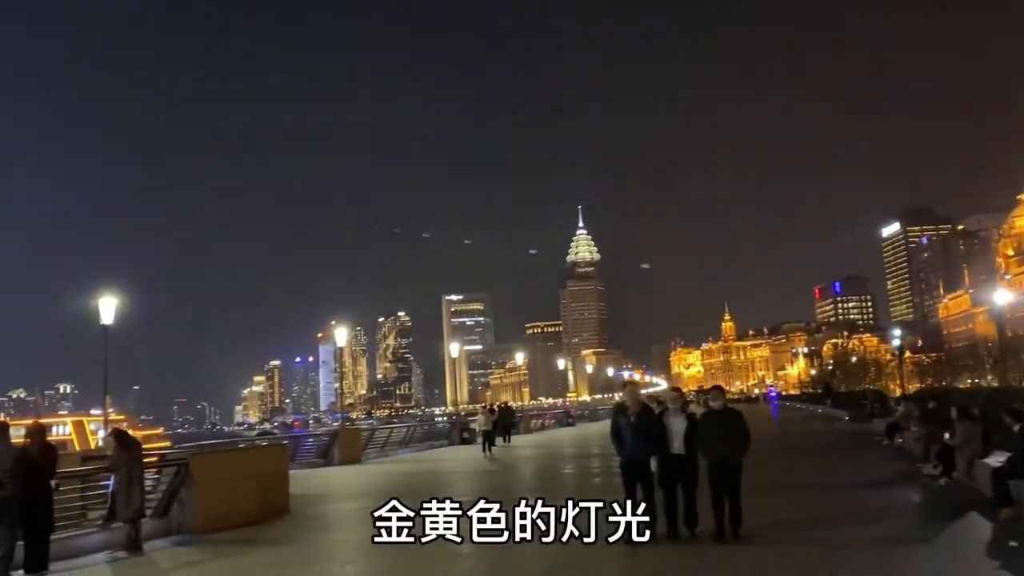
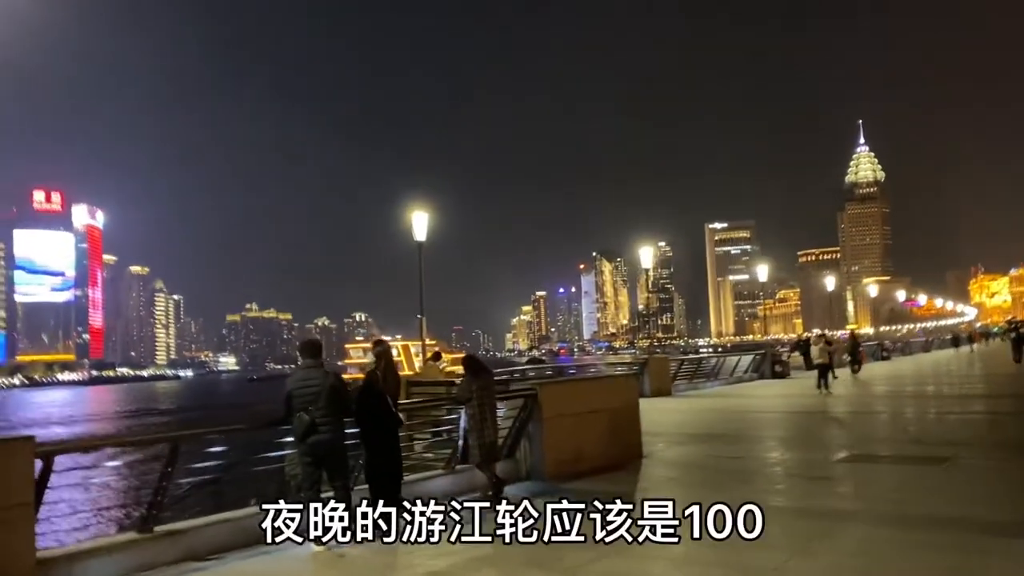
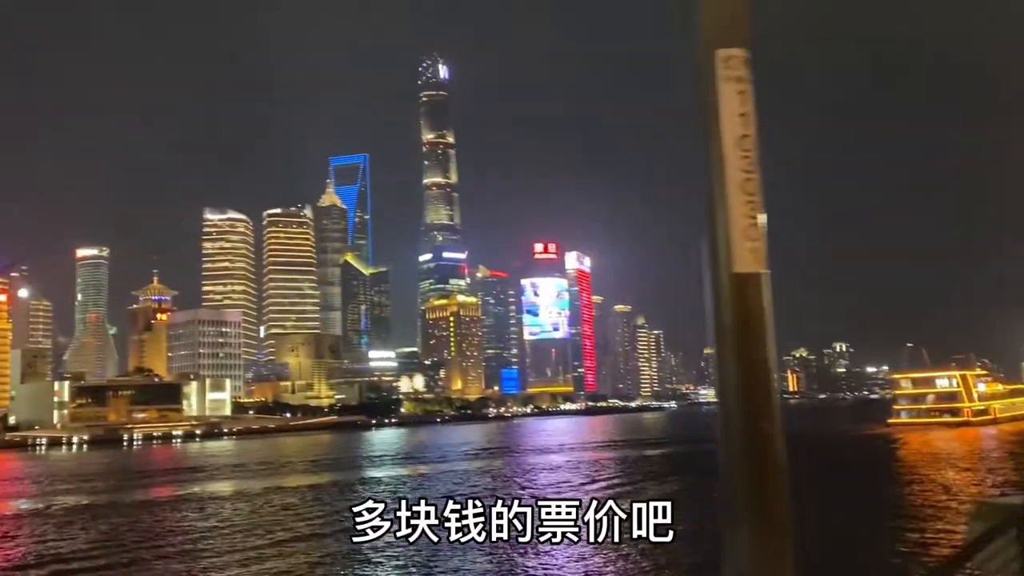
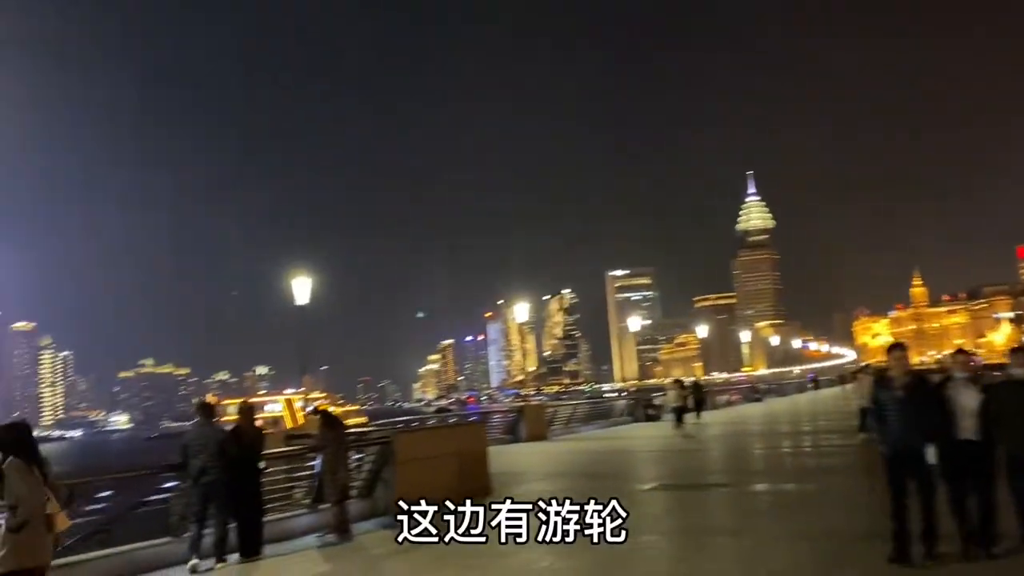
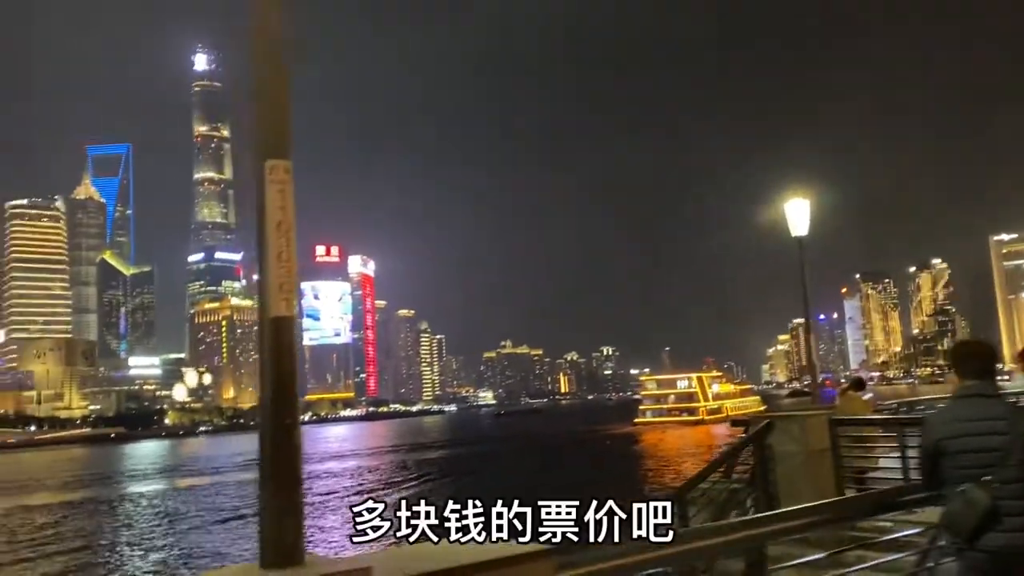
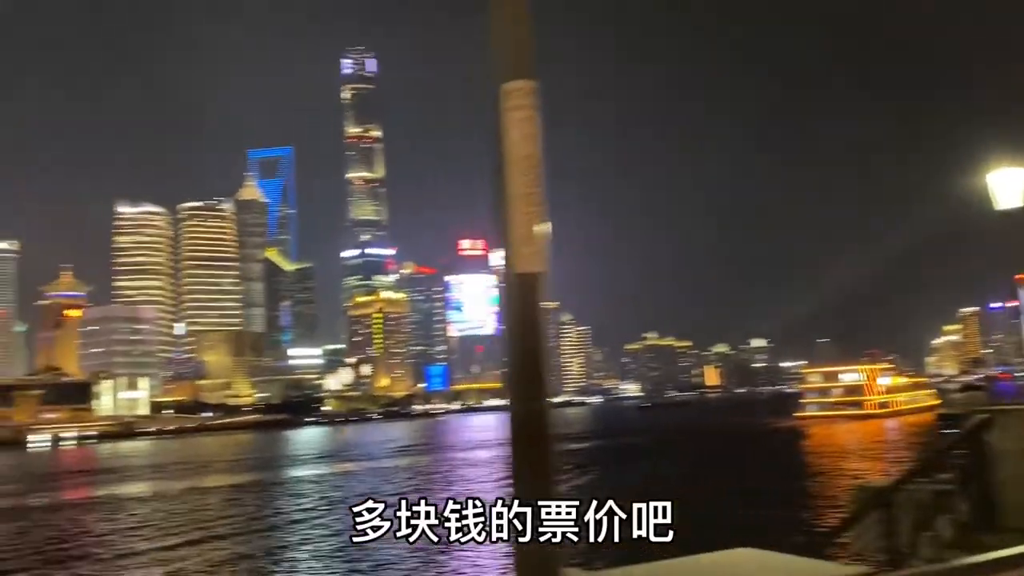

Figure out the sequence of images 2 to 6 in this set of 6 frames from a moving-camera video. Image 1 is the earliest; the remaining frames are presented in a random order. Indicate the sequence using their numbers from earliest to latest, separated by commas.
4, 2, 5, 6, 3
